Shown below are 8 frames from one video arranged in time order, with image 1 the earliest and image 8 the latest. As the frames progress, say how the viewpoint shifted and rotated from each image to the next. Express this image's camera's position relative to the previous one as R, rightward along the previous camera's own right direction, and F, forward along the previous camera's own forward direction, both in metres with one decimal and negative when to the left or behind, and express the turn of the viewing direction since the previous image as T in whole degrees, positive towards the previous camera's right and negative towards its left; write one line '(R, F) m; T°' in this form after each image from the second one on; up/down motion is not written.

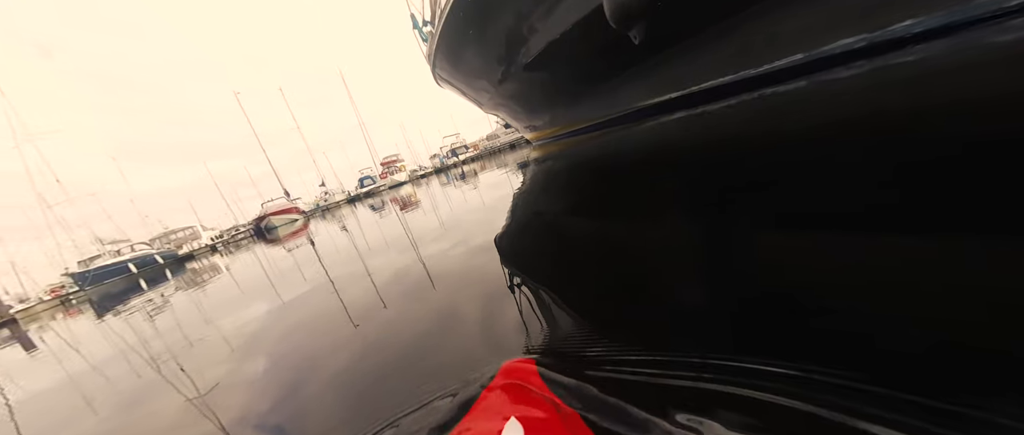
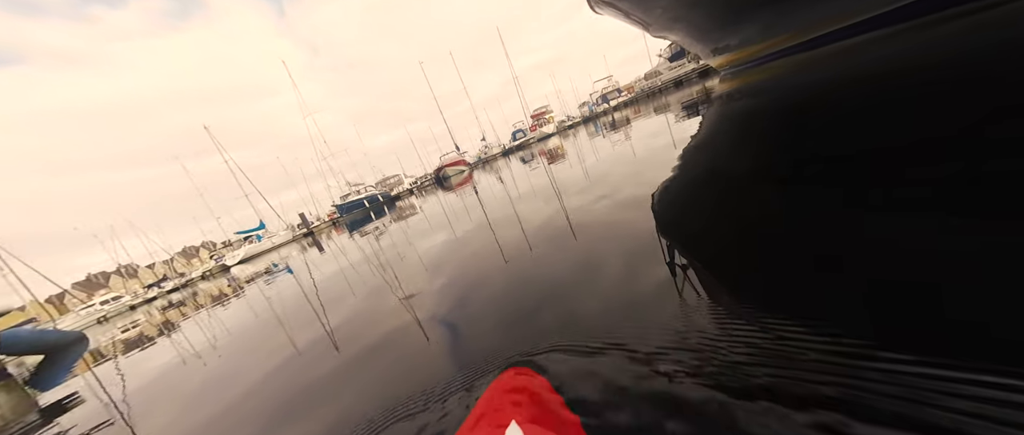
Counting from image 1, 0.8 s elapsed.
(+0.1, -0.2) m; -25°
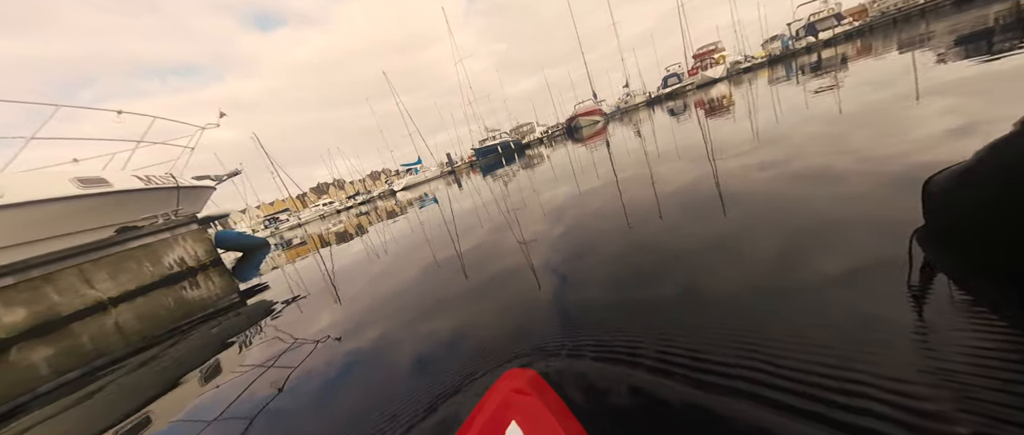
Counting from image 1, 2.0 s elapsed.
(0.0, +0.4) m; -21°
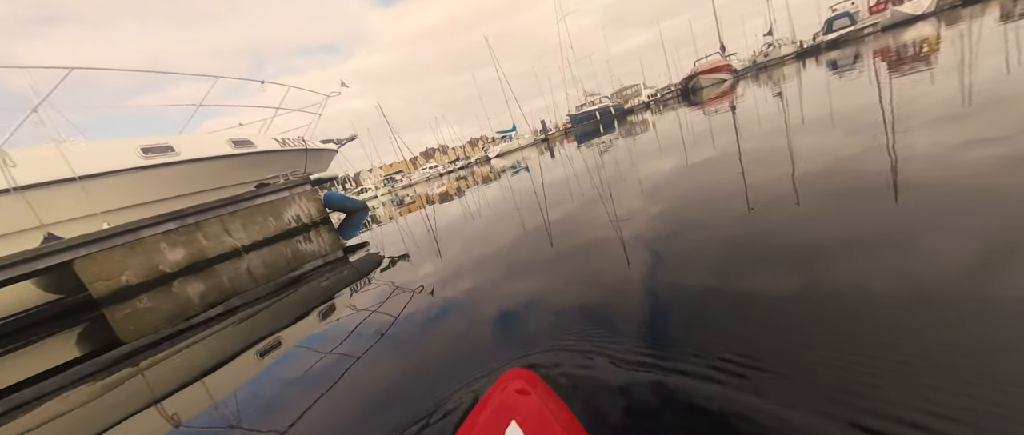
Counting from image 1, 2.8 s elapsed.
(0.0, +0.3) m; -15°
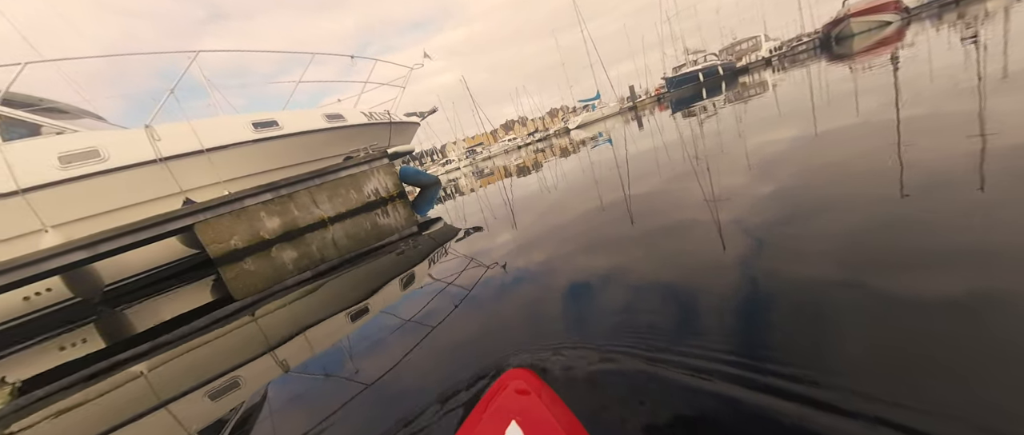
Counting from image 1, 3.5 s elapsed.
(0.0, +0.2) m; -13°
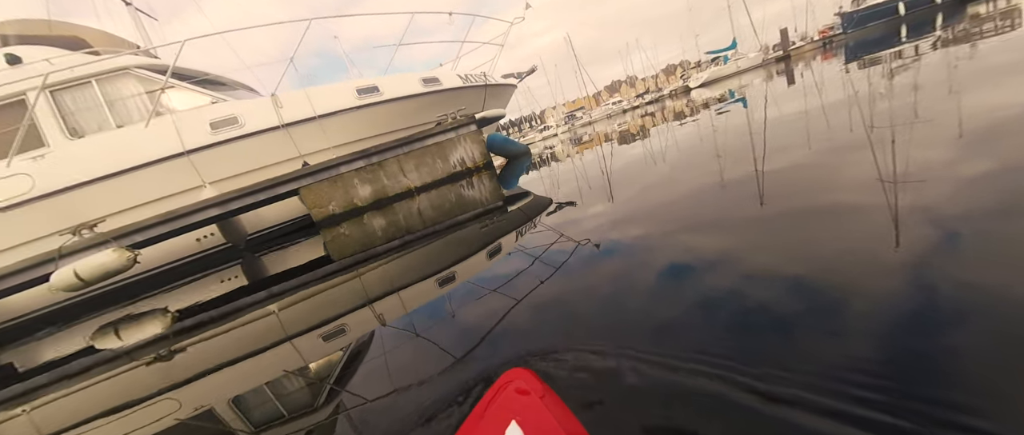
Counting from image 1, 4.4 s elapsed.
(0.0, +0.3) m; -16°
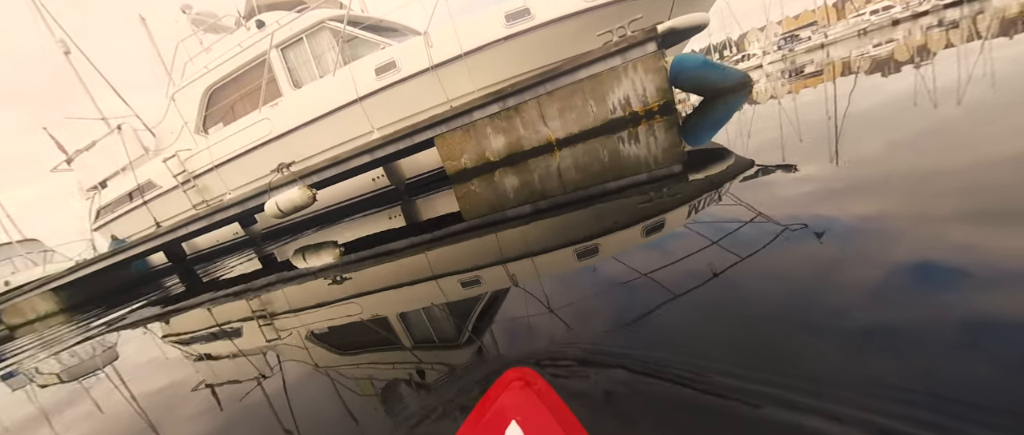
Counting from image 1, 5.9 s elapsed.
(-0.1, +0.5) m; -25°
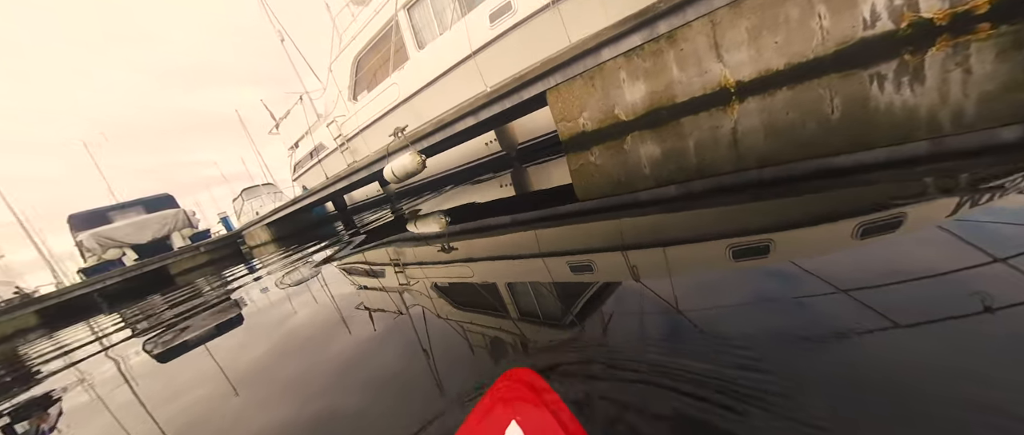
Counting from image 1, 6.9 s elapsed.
(0.0, +0.3) m; -19°
